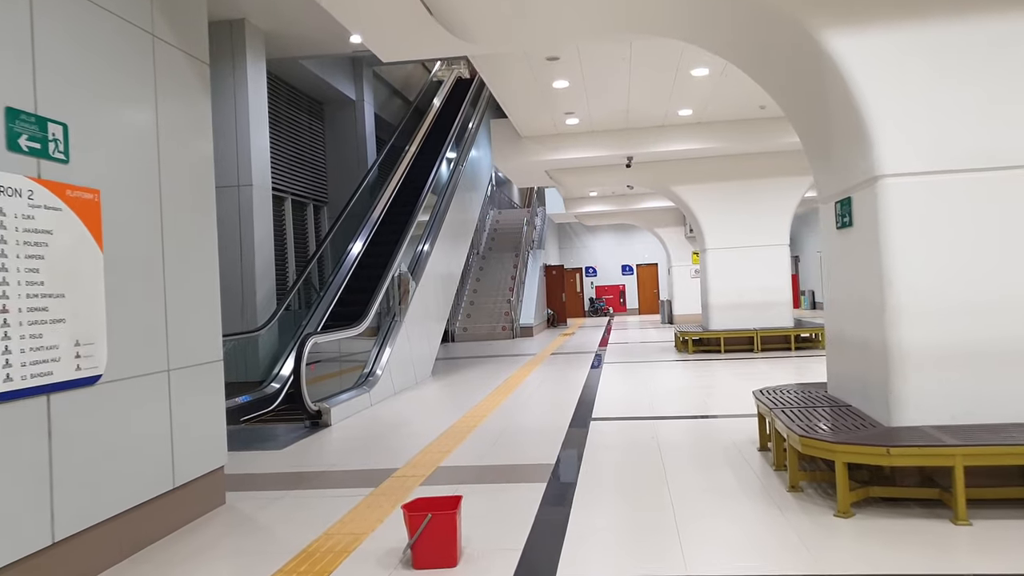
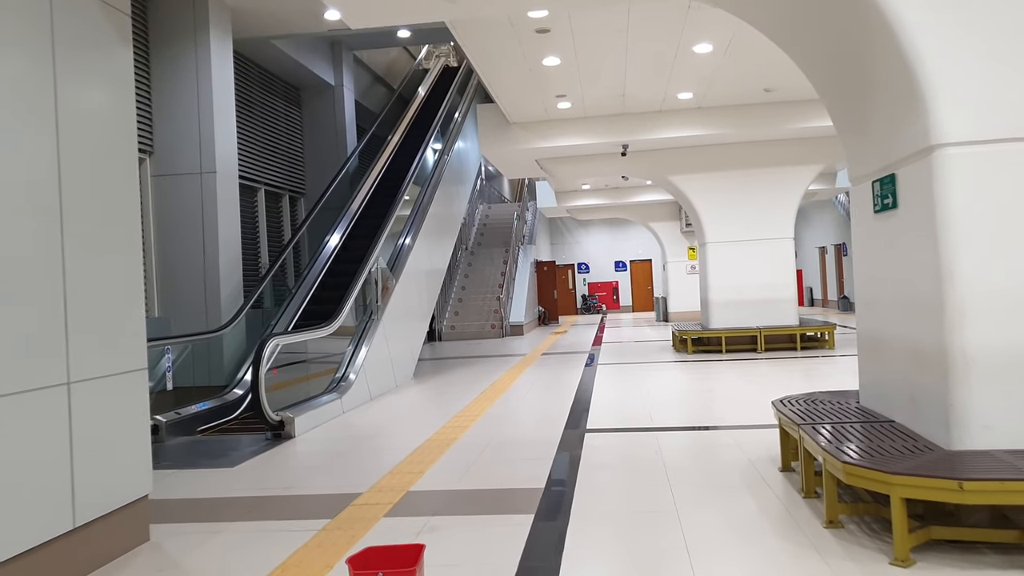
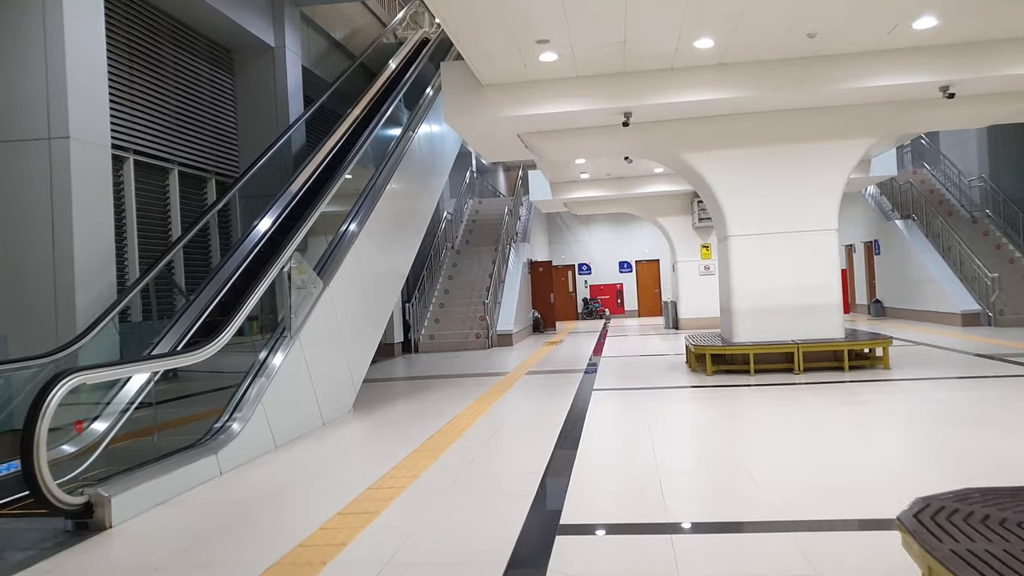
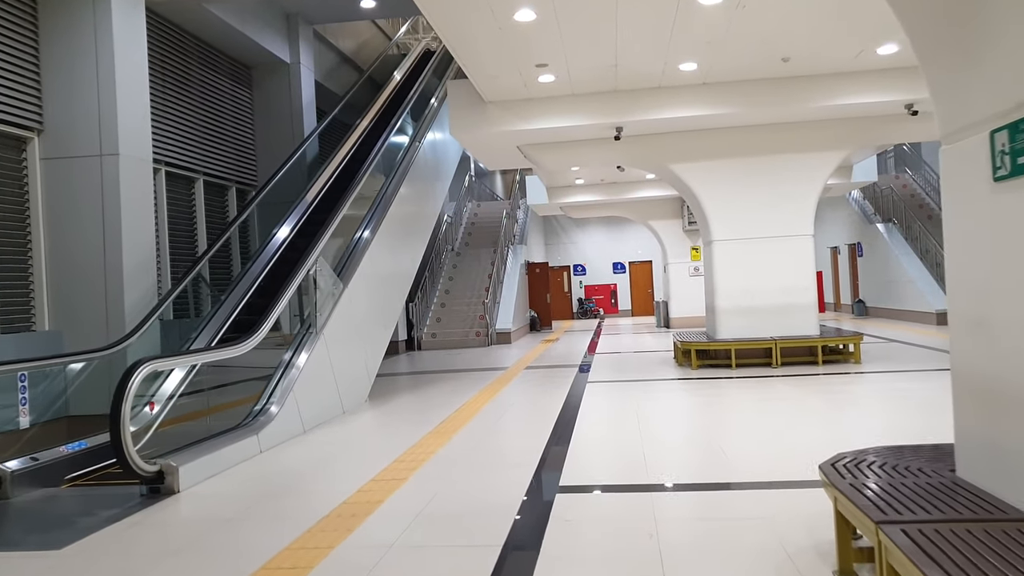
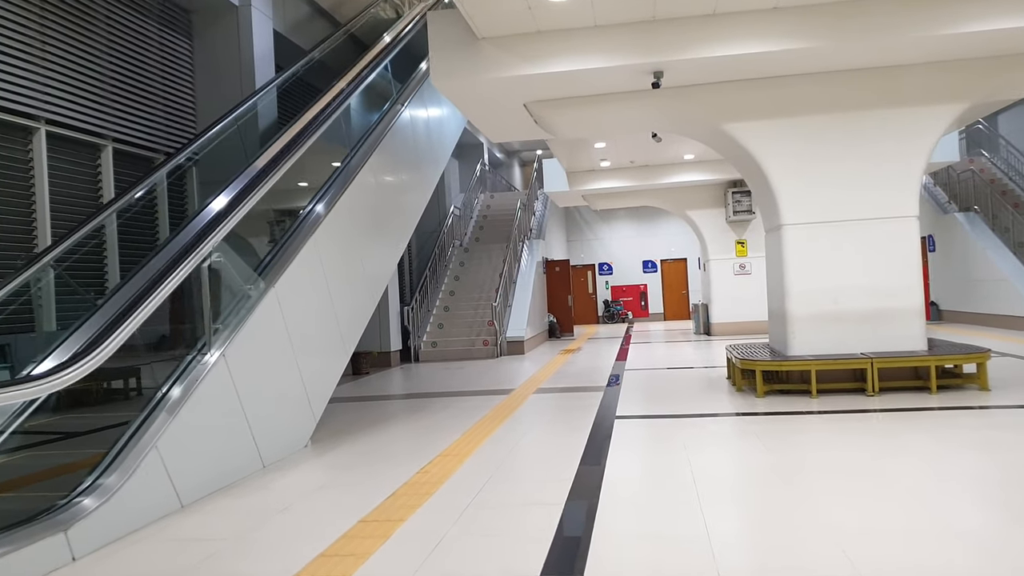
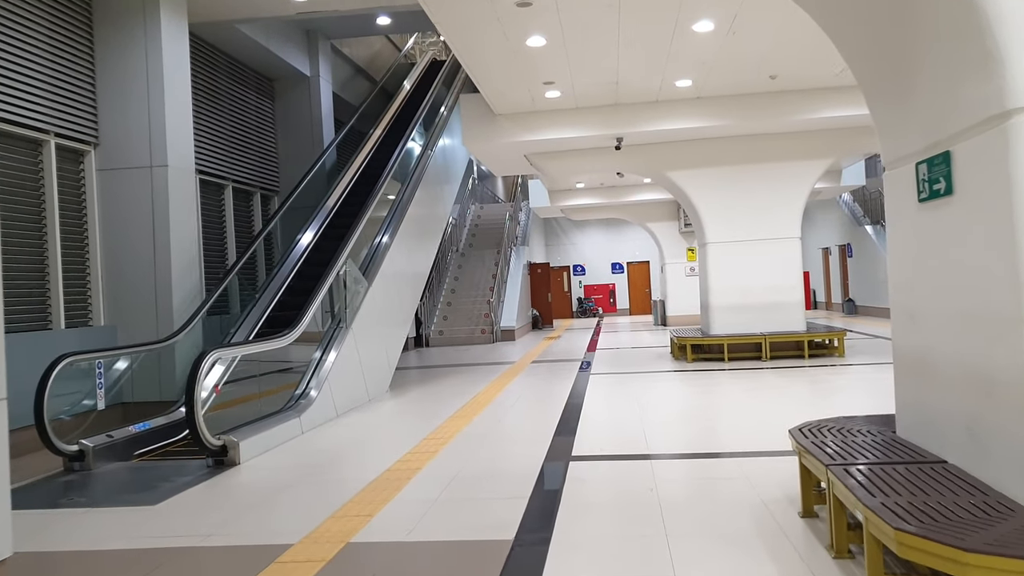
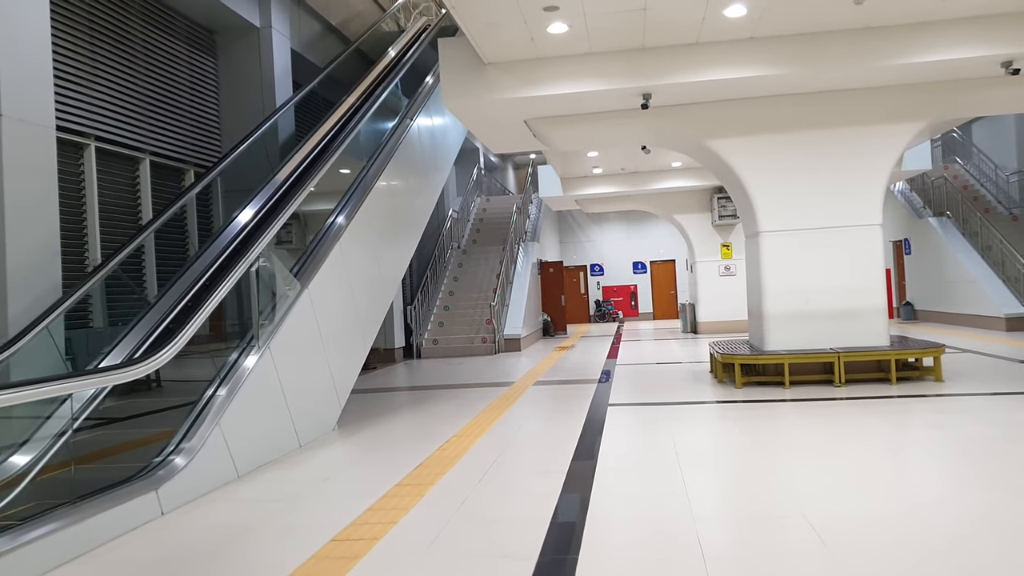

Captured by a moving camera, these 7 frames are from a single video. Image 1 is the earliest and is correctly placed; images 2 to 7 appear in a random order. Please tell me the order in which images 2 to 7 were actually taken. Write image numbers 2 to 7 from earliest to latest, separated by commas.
2, 6, 4, 3, 7, 5
